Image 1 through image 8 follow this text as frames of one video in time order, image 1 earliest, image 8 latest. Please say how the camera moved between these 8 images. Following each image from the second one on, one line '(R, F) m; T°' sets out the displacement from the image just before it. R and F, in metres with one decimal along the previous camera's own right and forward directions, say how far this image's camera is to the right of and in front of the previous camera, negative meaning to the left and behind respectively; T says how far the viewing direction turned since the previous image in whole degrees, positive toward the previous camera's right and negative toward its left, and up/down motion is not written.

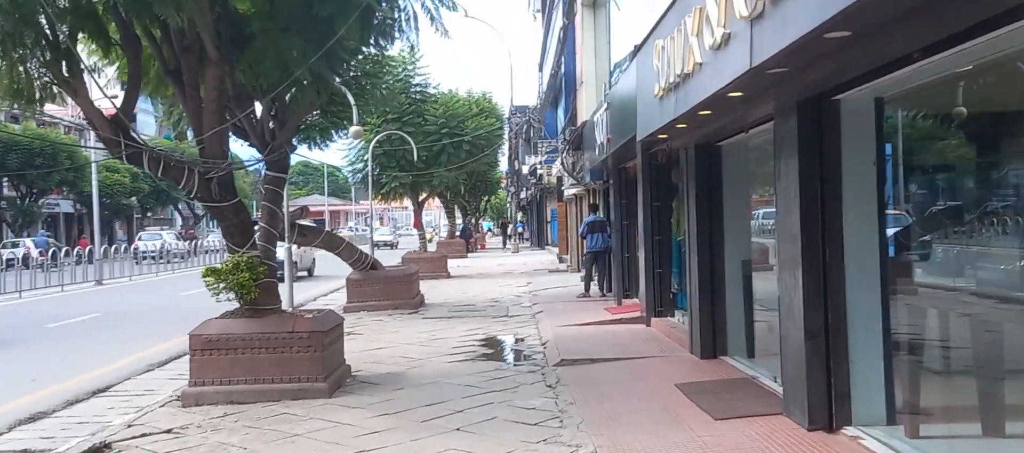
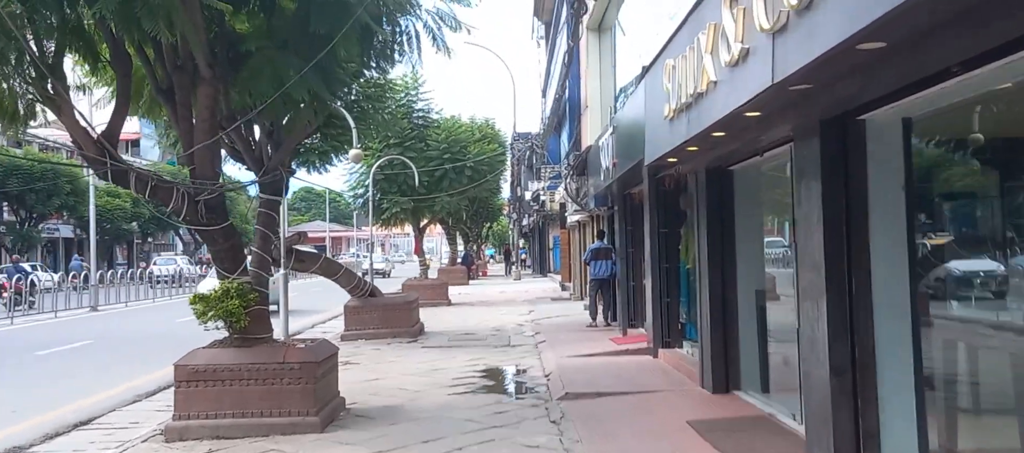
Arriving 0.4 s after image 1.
(0.0, +0.4) m; 0°
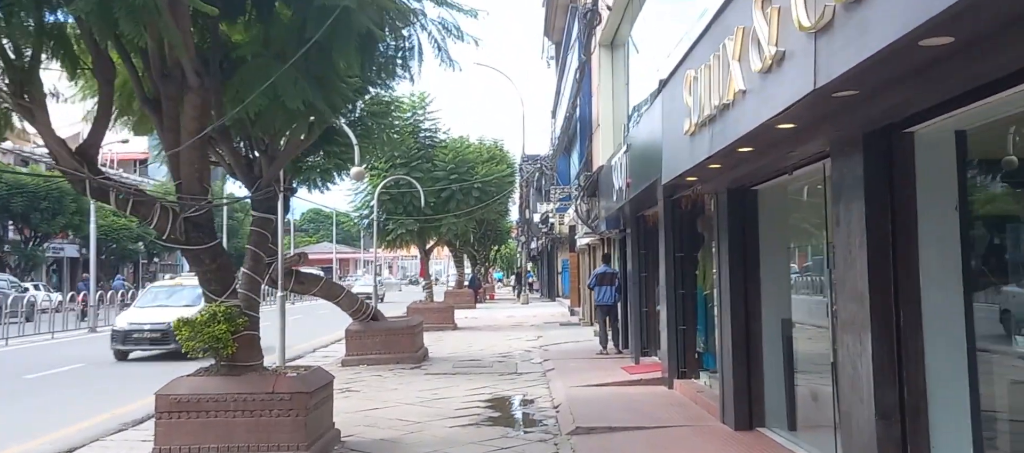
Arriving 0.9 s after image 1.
(0.0, +0.5) m; -1°
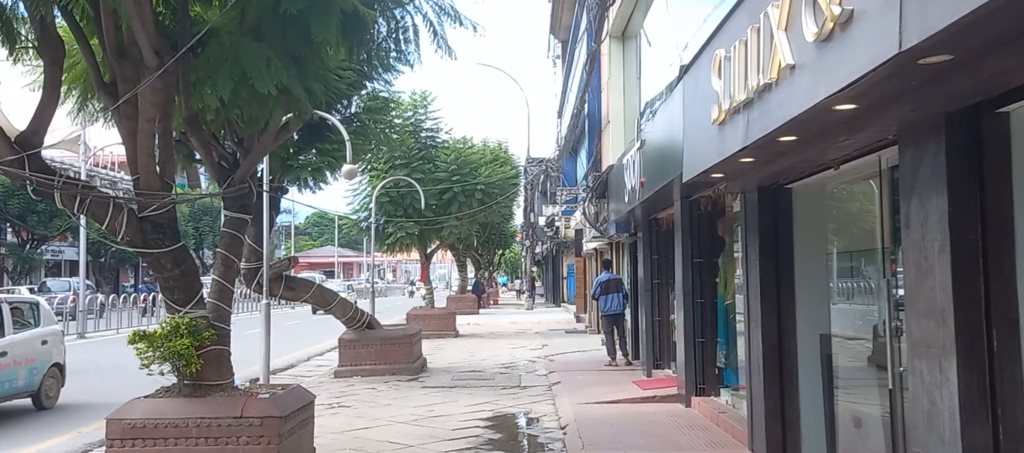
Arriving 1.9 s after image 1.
(0.0, +0.9) m; 0°
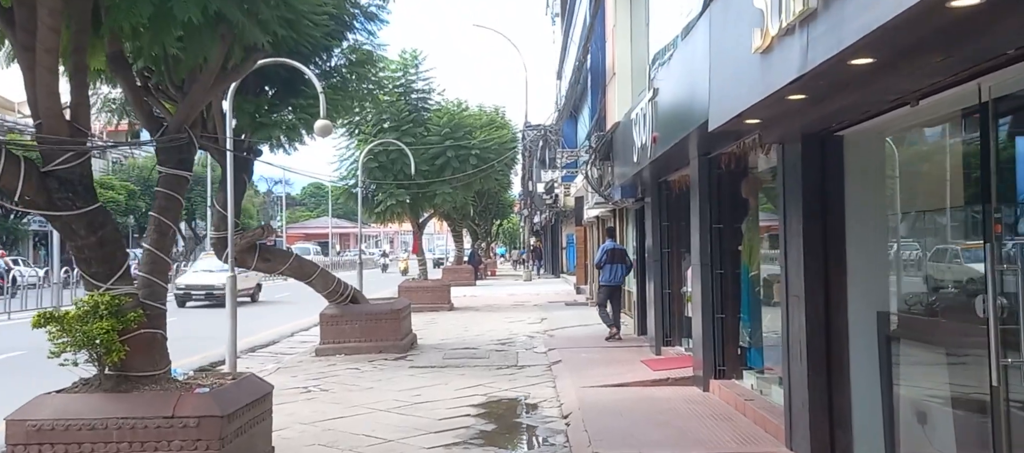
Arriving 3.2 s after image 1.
(0.0, +1.2) m; 0°
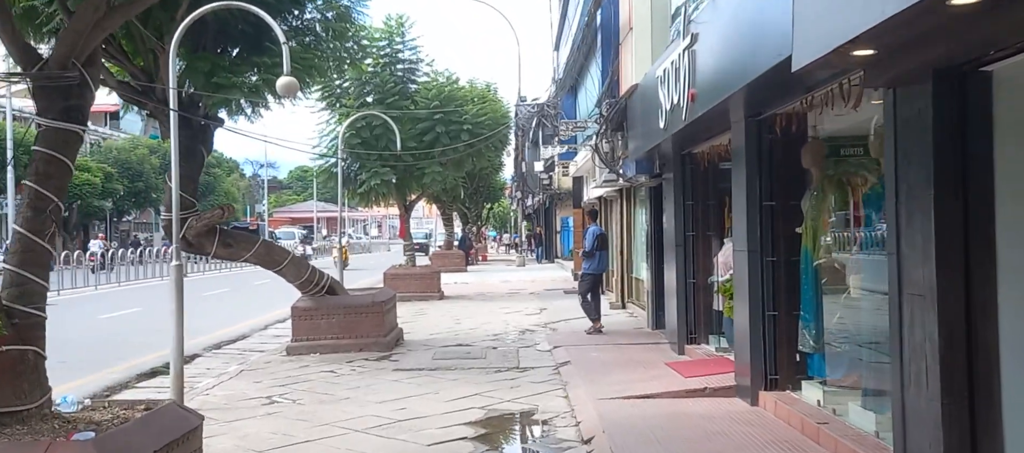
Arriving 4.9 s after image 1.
(-0.1, +1.7) m; +1°
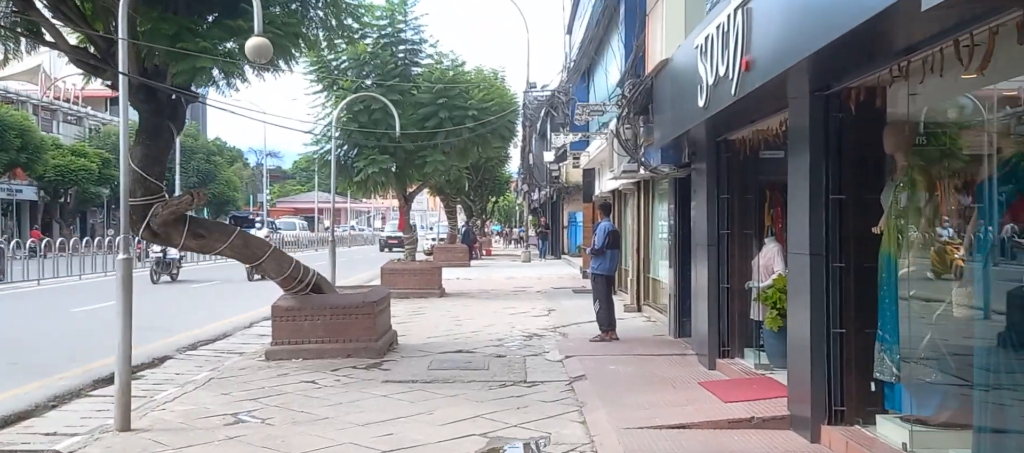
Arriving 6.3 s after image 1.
(0.0, +1.3) m; 0°
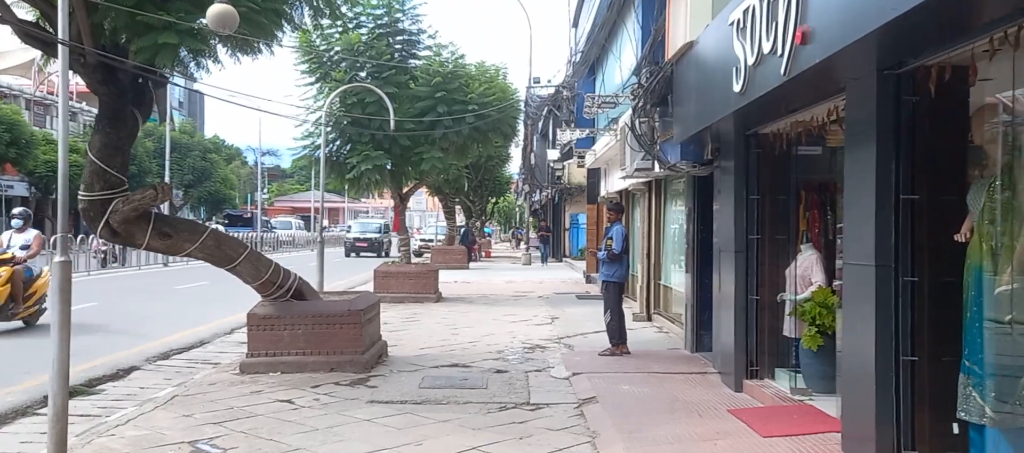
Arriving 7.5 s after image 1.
(0.0, +1.0) m; 0°
